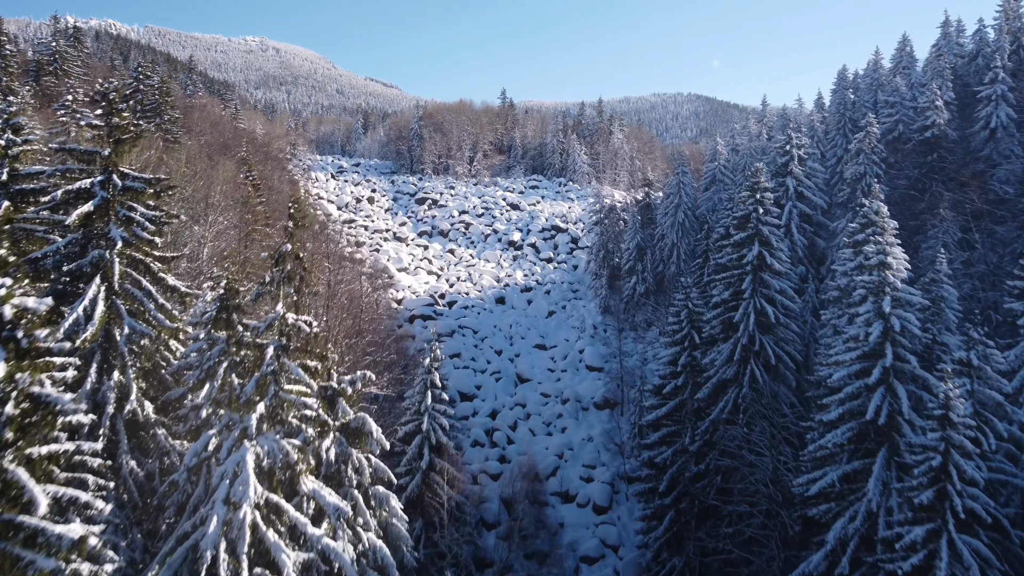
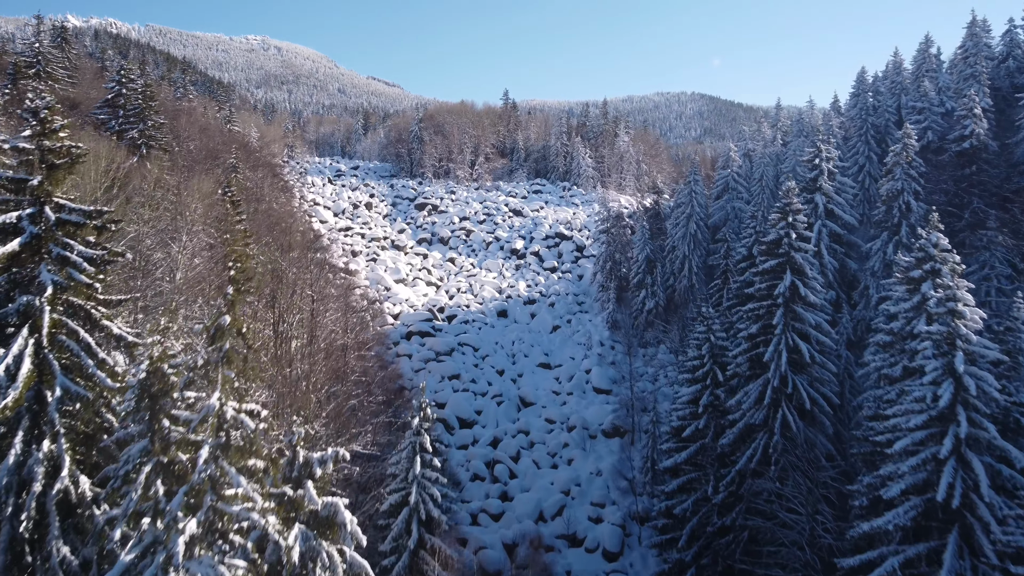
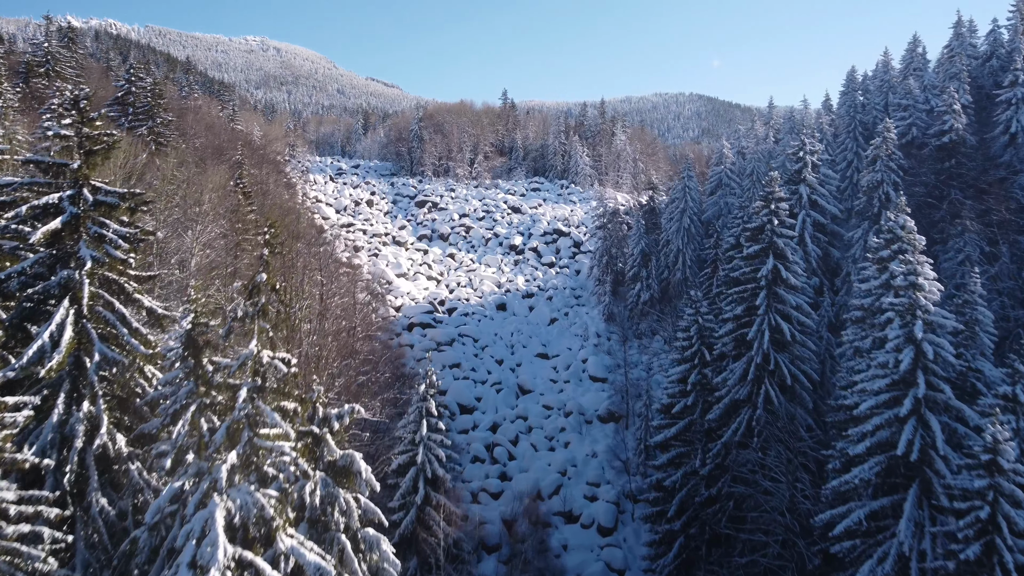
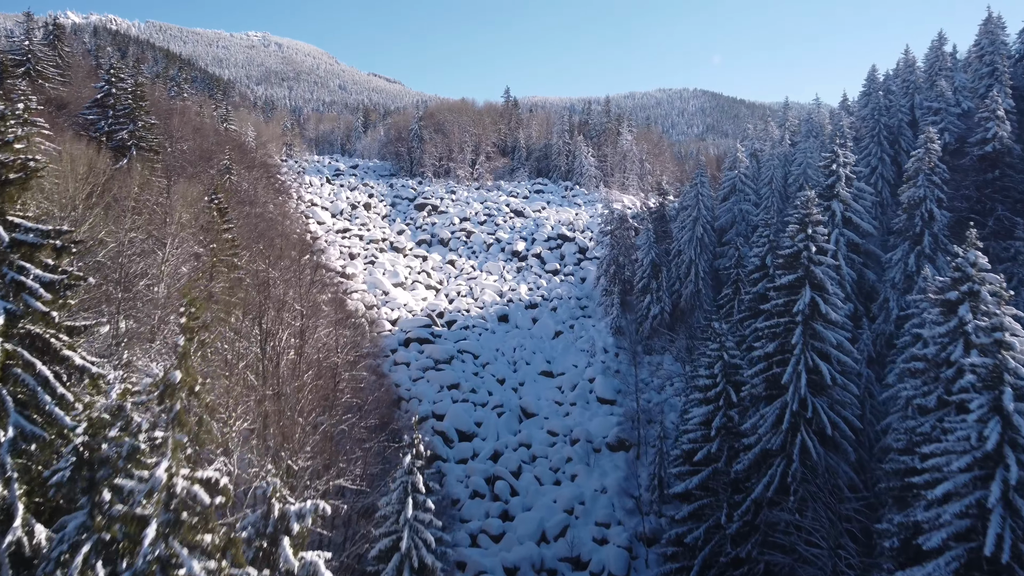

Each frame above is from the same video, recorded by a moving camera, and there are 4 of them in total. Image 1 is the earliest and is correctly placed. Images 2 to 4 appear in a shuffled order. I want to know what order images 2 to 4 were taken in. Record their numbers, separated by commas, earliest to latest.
3, 2, 4
